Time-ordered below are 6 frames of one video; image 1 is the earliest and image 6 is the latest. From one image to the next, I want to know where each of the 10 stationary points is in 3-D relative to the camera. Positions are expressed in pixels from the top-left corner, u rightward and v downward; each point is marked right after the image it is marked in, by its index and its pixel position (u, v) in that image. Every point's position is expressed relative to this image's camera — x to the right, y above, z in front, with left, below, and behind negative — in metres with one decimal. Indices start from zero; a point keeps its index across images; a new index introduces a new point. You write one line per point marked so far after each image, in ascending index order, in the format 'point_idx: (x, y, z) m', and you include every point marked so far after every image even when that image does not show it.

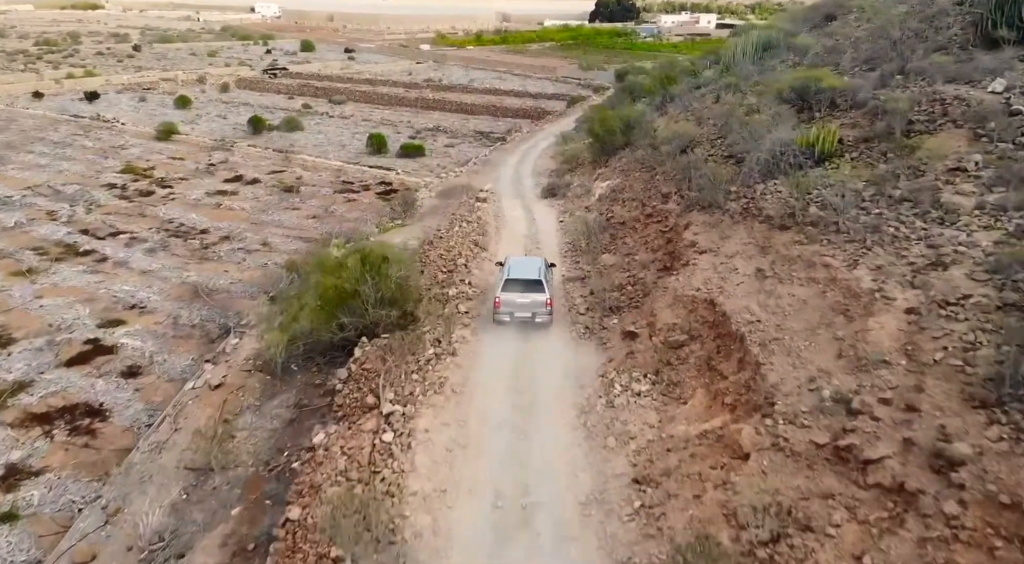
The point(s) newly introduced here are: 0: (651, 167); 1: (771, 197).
0: (+4.4, +3.7, +19.5) m
1: (+5.2, +1.7, +12.3) m
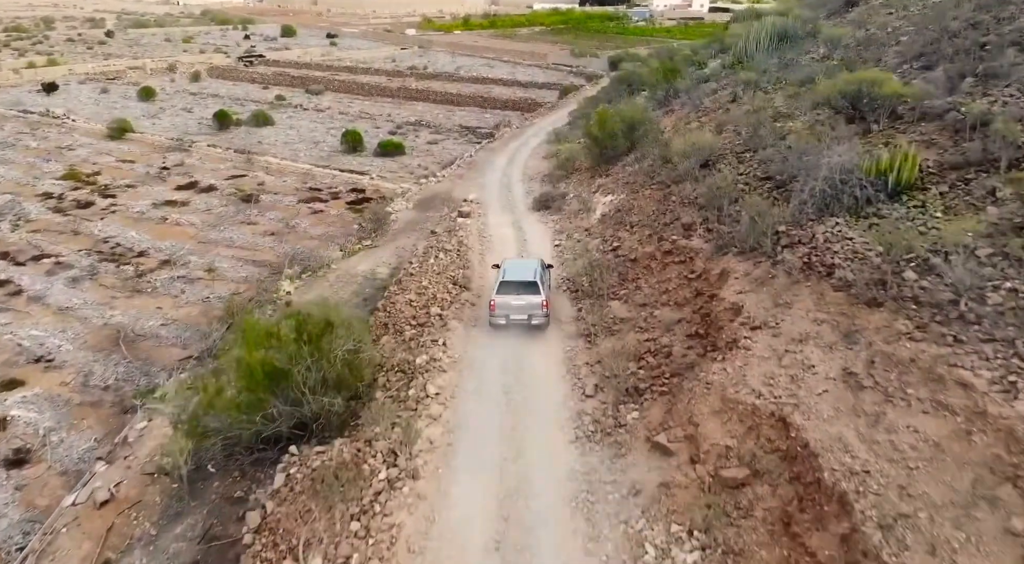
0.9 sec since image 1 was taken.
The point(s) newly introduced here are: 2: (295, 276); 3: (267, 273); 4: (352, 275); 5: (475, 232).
0: (+4.1, +2.6, +16.4) m
1: (+5.0, +0.5, +9.3) m
2: (-6.2, +0.2, +17.4) m
3: (-7.6, +0.3, +19.0) m
4: (-4.6, +0.2, +17.4) m
5: (-1.2, +1.6, +19.8) m
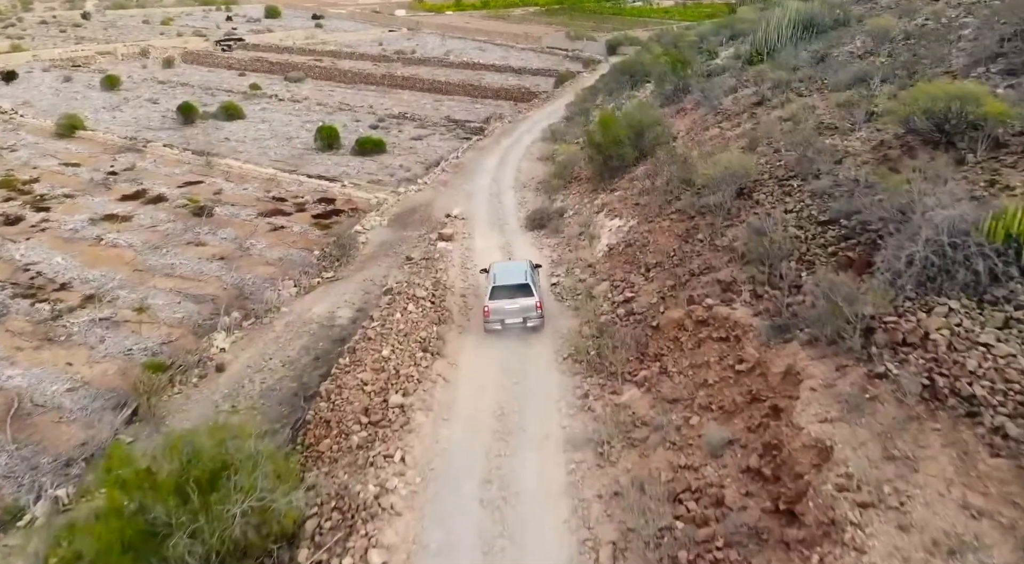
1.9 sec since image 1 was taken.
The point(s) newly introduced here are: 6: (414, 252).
0: (+3.8, +1.5, +13.4) m
1: (+4.8, -0.8, +6.3) m
2: (-6.4, -1.0, +14.3) m
3: (-7.9, -0.8, +15.9) m
4: (-4.8, -0.9, +14.4) m
5: (-1.5, +0.5, +16.7) m
6: (-2.9, +0.9, +18.1) m
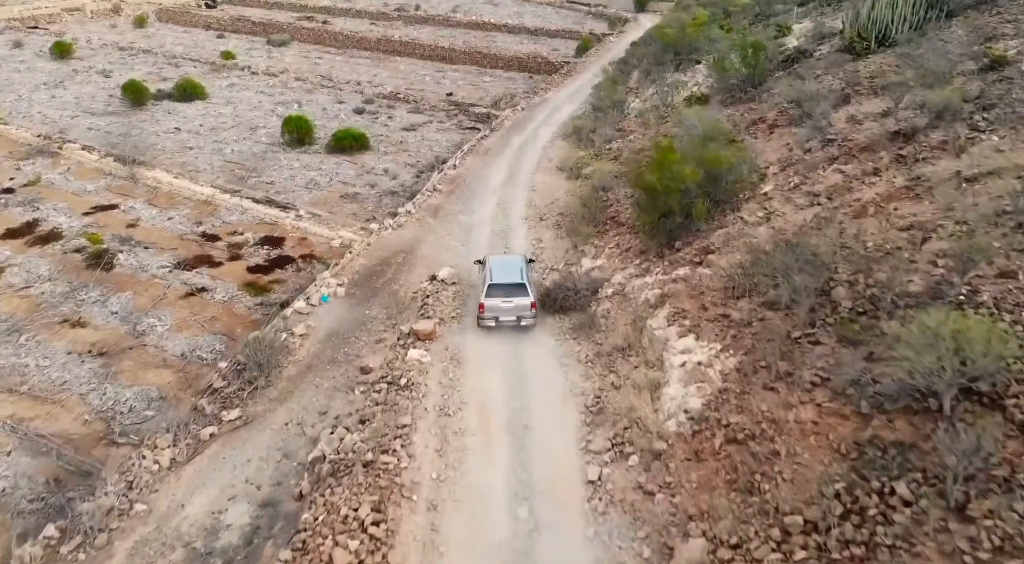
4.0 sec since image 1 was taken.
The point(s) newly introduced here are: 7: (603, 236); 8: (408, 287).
0: (+3.9, -1.4, +7.2) m
1: (+4.7, -4.2, +0.3) m
2: (-6.4, -3.6, +8.5) m
3: (-7.8, -3.3, +10.1) m
4: (-4.8, -3.6, +8.5) m
5: (-1.3, -2.0, +10.7) m
6: (-2.7, -1.5, +12.0) m
7: (+2.3, +1.3, +15.8) m
8: (-2.4, -0.1, +14.7) m
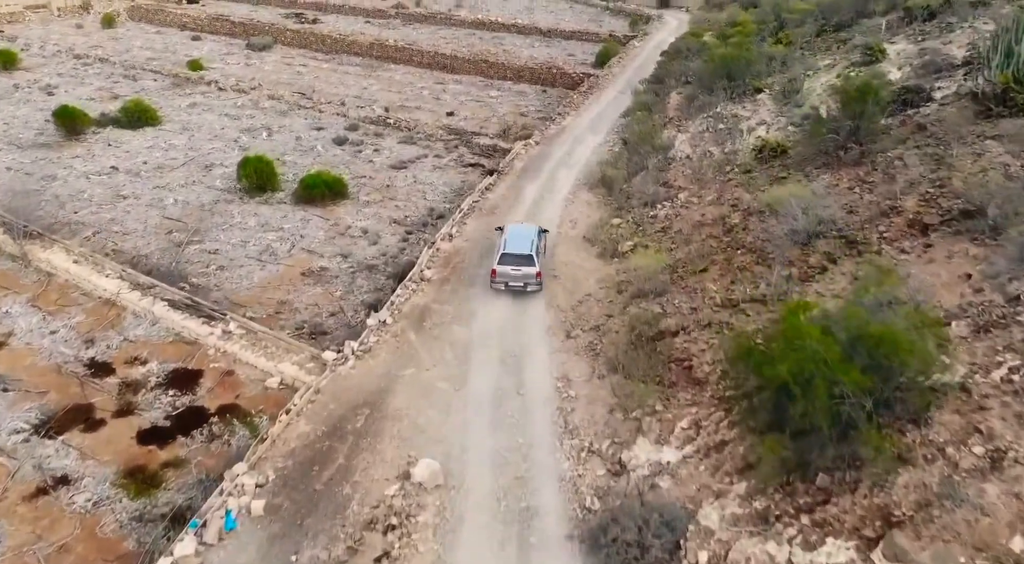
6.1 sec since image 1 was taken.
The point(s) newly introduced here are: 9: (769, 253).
0: (+4.1, -4.7, +1.9) m
1: (+4.8, -7.6, -5.0) m
2: (-6.1, -6.9, +3.4) m
3: (-7.5, -6.6, +5.0) m
4: (-4.5, -6.9, +3.4) m
5: (-1.1, -5.2, +5.5) m
6: (-2.4, -4.7, +6.8) m
7: (+2.6, -1.9, +10.5) m
8: (-2.1, -3.3, +9.5) m
9: (+5.1, +0.5, +12.3) m
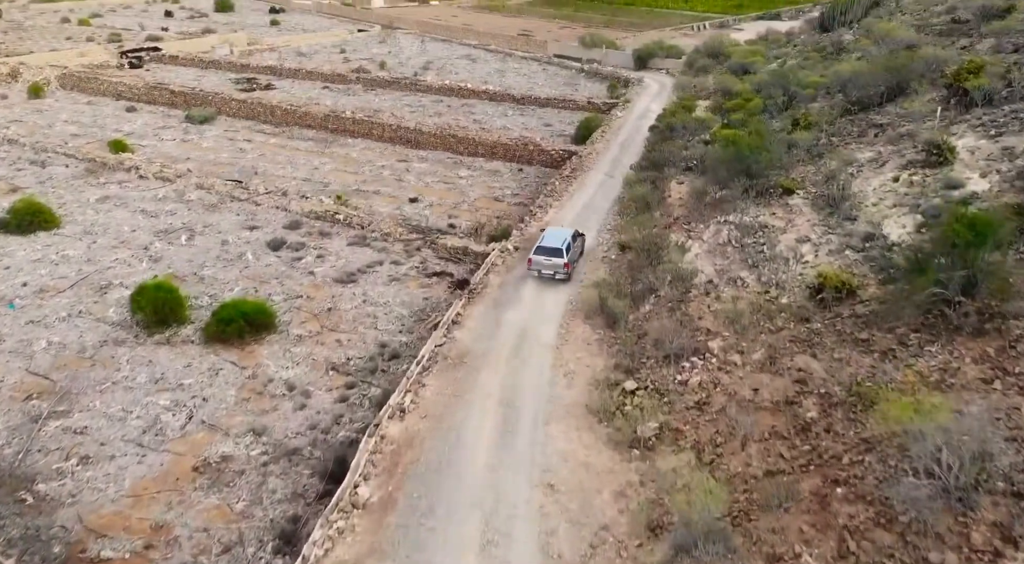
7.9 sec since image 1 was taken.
0: (+4.3, -7.4, -2.9) m
1: (+5.4, -9.9, -9.9) m
2: (-5.9, -9.9, -2.0) m
3: (-7.3, -9.8, -0.4) m
4: (-4.3, -9.9, -1.9) m
5: (-1.0, -8.3, +0.4) m
6: (-2.4, -8.0, +1.7) m
7: (+2.5, -5.3, +5.8) m
8: (-2.2, -6.7, +4.5) m
9: (+4.9, -2.9, +7.8) m
